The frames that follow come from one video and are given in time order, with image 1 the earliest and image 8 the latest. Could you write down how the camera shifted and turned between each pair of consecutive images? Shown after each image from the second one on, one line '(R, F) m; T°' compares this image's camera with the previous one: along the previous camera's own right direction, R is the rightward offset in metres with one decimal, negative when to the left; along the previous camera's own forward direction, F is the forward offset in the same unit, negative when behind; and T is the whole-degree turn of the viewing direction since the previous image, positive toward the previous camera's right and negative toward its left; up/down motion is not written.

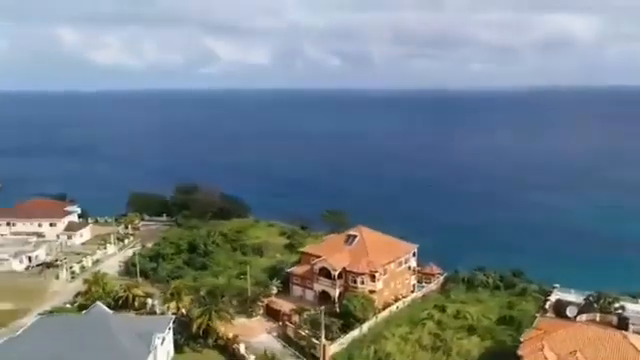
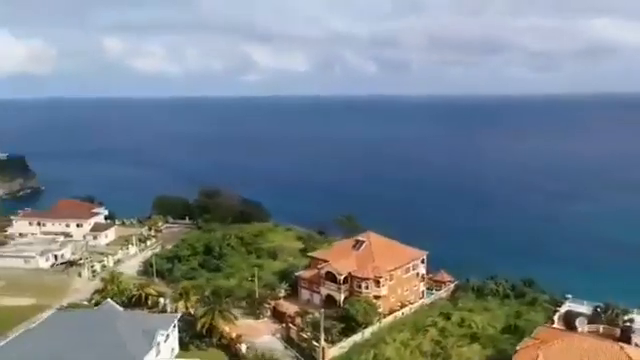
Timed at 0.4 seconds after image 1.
(+2.1, -0.6) m; -4°
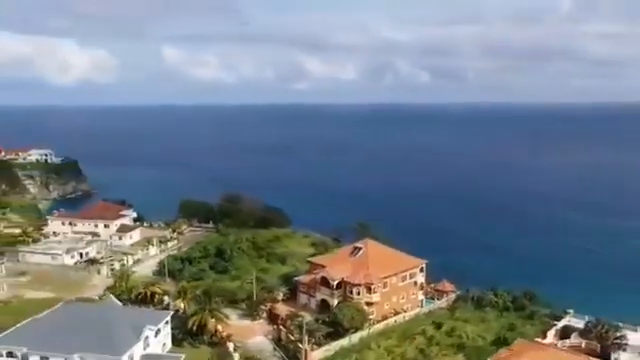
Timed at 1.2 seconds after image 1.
(+4.1, -0.9) m; -6°
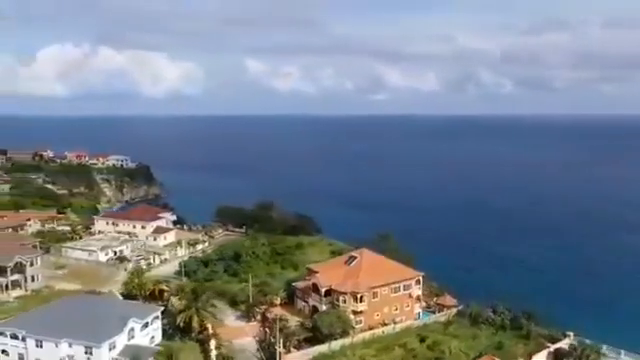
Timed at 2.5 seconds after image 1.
(+6.5, -0.5) m; -9°
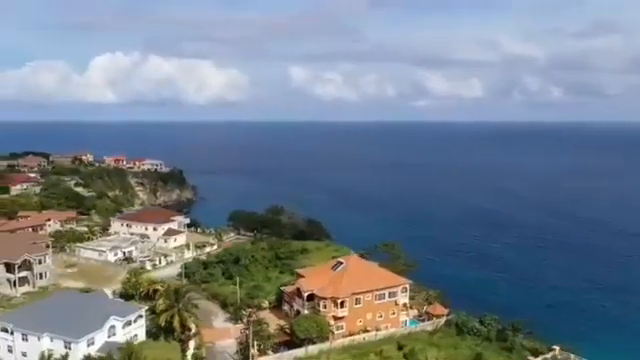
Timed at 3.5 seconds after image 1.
(+4.4, -0.1) m; -5°
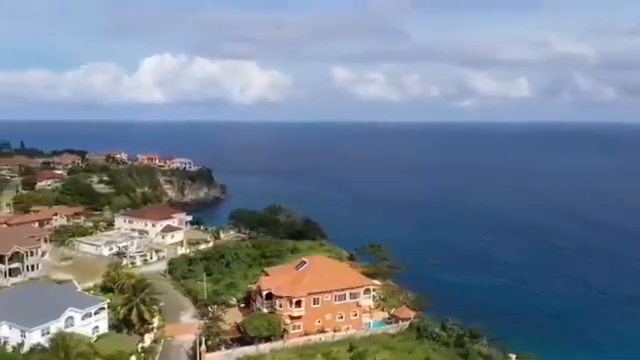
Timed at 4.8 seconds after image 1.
(+6.4, +0.3) m; -5°
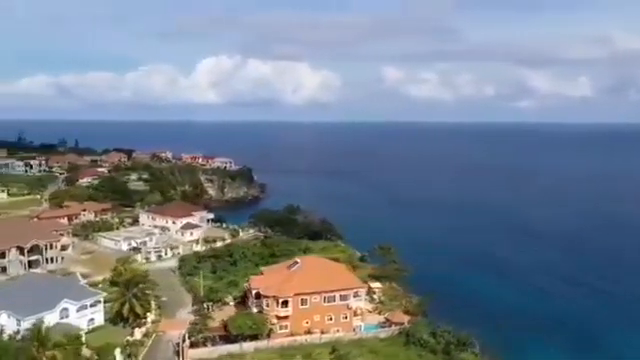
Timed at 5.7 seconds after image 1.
(+4.6, +0.5) m; -6°
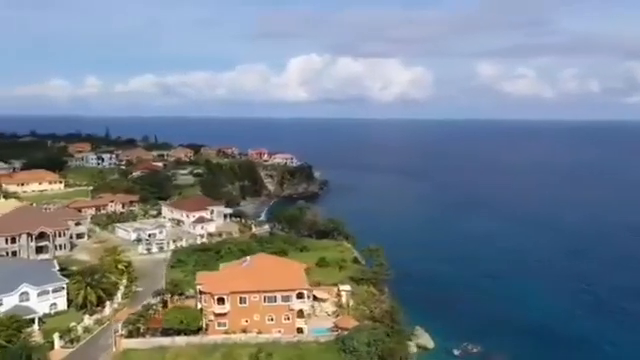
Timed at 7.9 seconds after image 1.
(+11.0, +1.8) m; -10°
